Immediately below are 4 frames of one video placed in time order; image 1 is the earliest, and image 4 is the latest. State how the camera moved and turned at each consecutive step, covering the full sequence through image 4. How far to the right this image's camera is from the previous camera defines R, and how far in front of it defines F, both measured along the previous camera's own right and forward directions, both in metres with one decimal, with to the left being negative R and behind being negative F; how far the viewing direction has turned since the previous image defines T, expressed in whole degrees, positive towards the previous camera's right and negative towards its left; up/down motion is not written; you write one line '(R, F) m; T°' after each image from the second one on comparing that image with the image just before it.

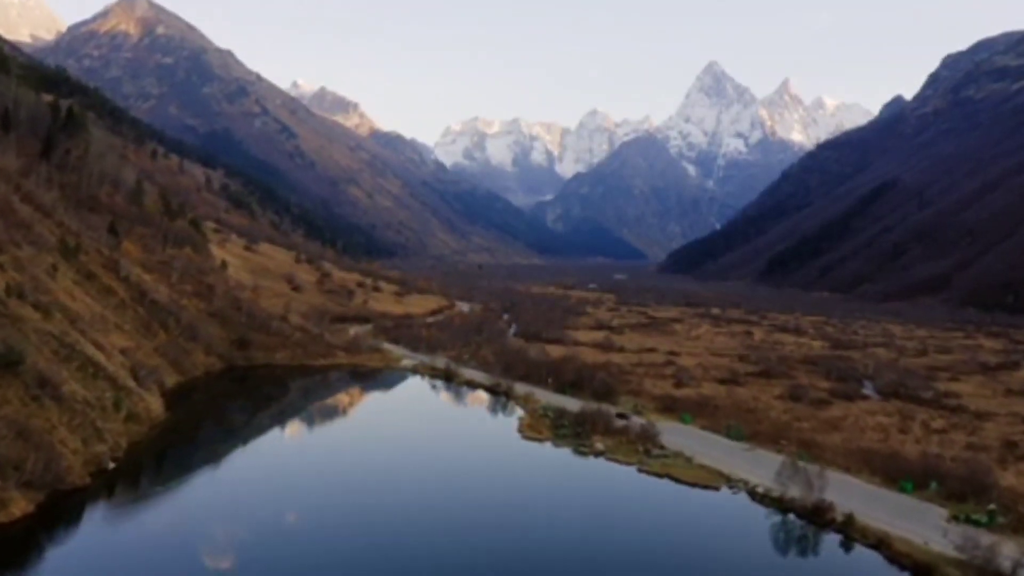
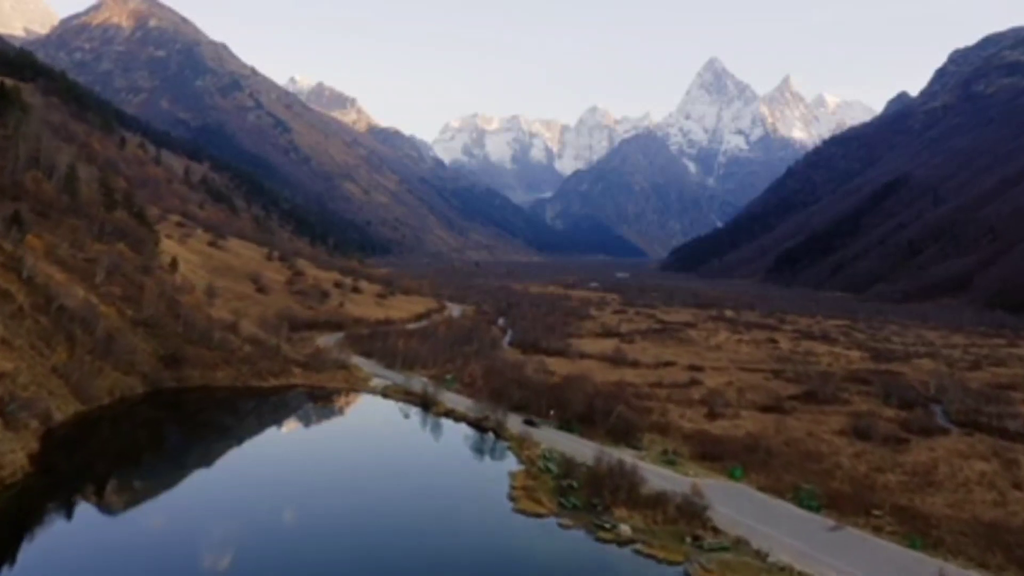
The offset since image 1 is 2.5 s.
(+0.4, +16.1) m; 0°
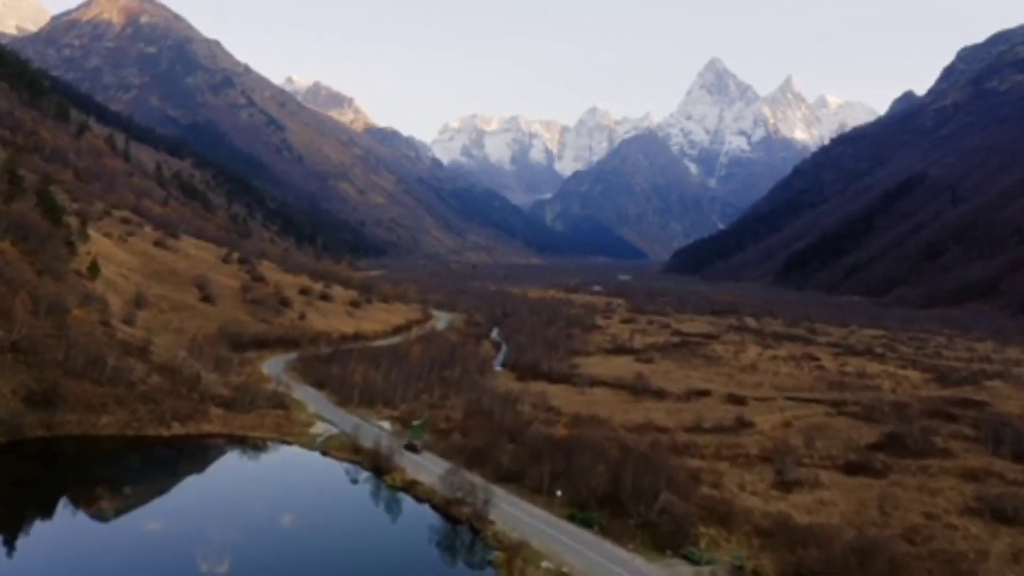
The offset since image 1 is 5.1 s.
(+0.5, +18.8) m; 0°
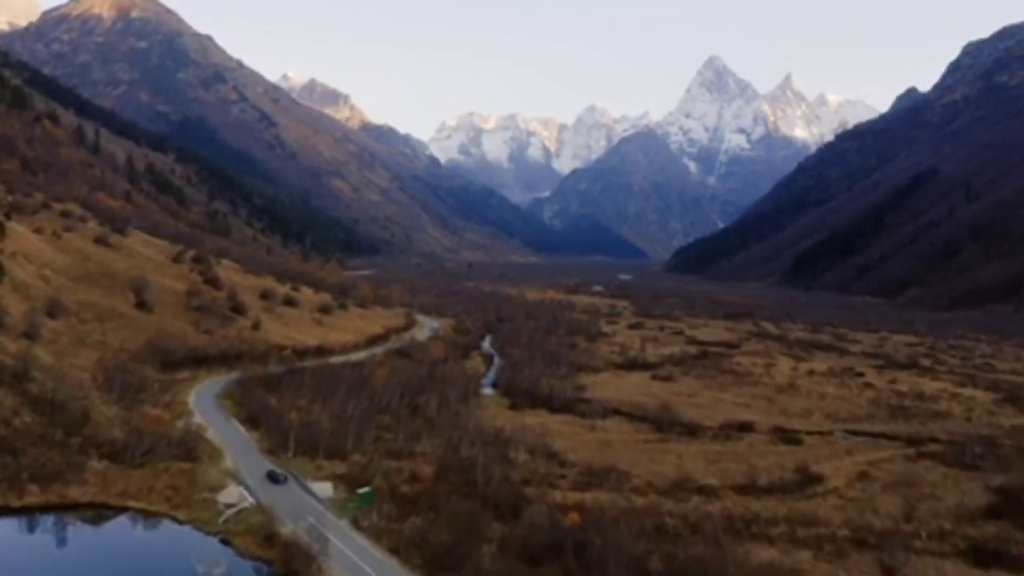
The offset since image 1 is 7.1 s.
(+0.4, +15.1) m; 0°
